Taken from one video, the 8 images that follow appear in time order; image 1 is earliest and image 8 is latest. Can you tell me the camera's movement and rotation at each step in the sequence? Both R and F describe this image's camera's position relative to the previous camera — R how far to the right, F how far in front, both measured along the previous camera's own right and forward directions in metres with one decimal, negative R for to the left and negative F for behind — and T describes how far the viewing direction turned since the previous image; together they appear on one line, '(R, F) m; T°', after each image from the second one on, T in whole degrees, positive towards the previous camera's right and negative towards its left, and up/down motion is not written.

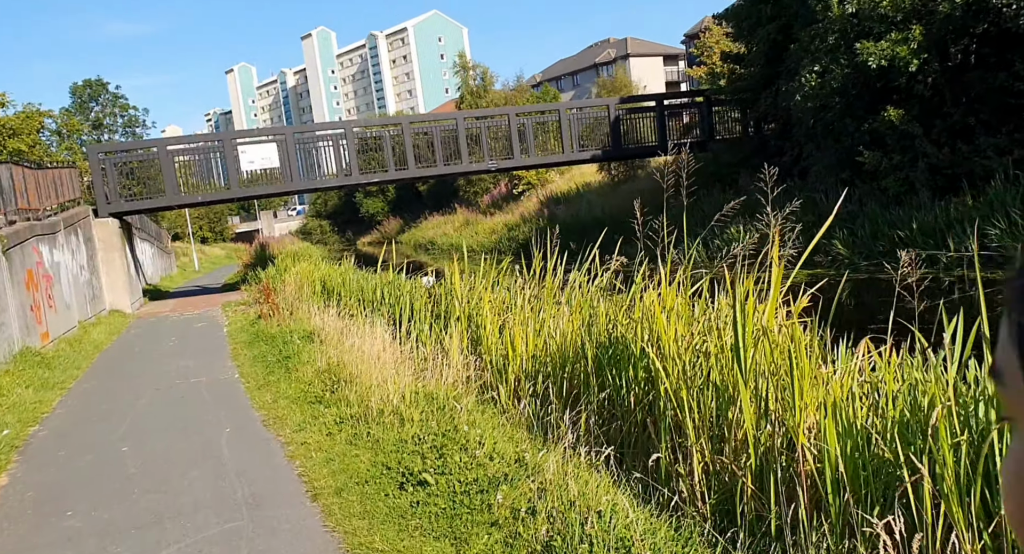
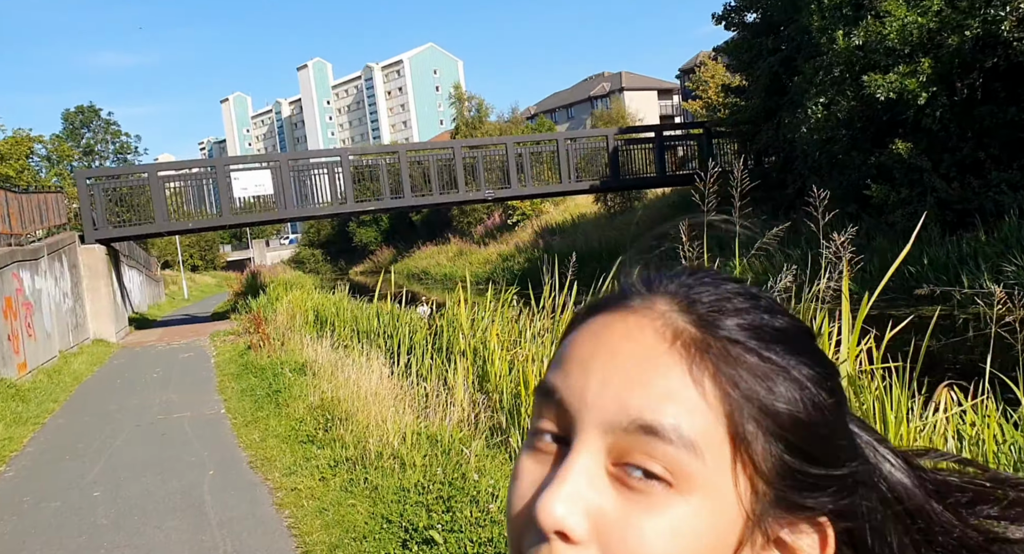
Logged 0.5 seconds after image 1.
(-0.1, +0.3) m; +1°
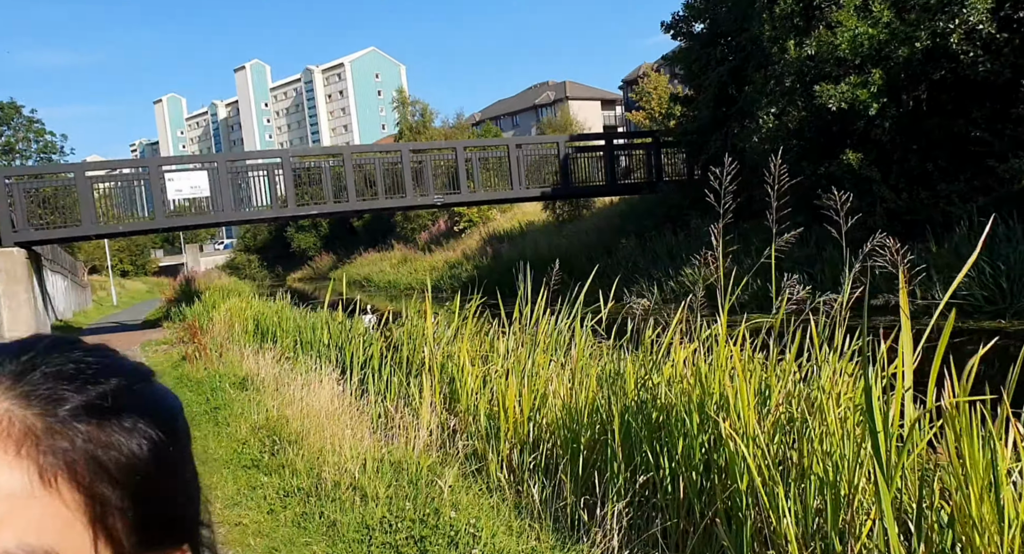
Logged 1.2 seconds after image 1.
(-0.1, +0.3) m; +4°
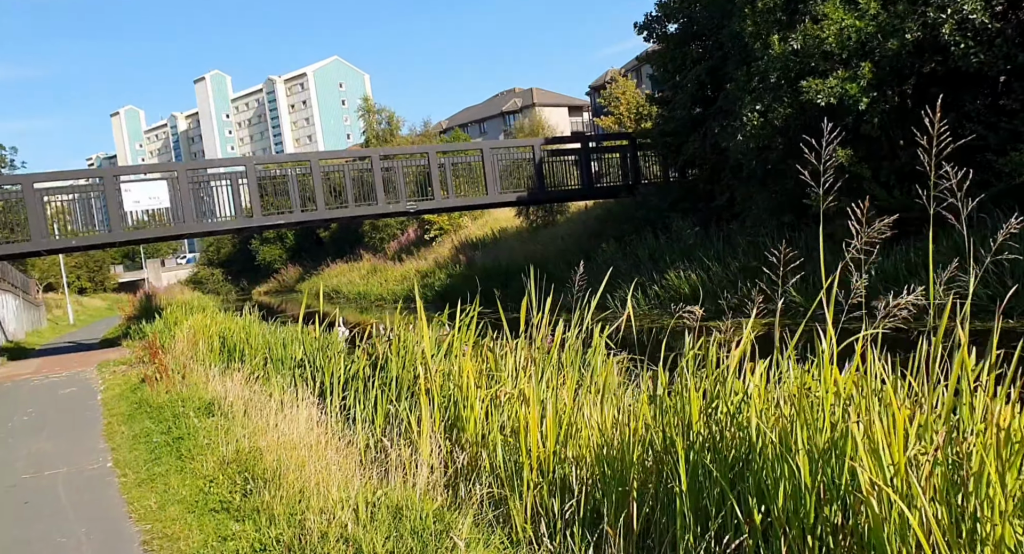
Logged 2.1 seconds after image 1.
(-0.2, +0.5) m; +2°
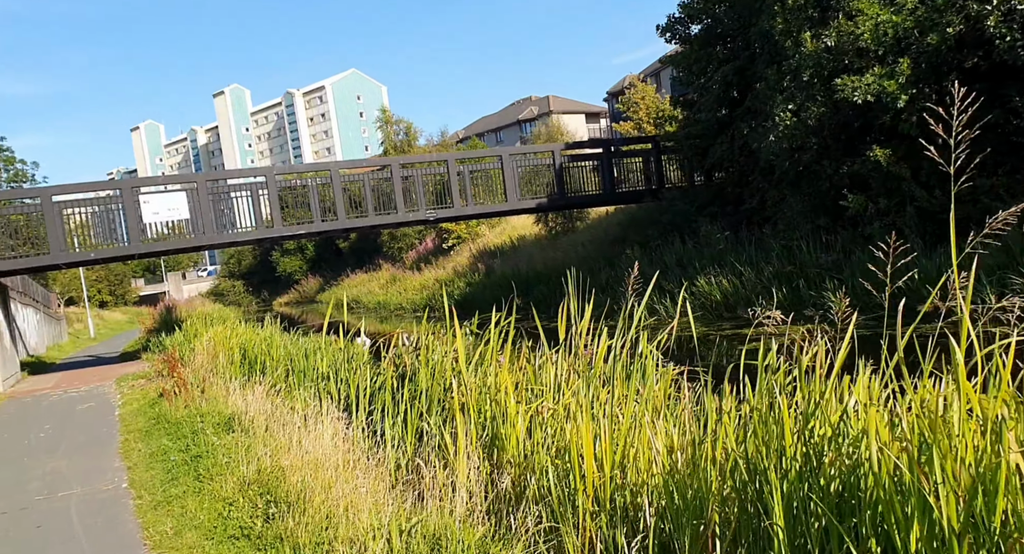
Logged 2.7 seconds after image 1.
(-0.1, +0.3) m; -1°
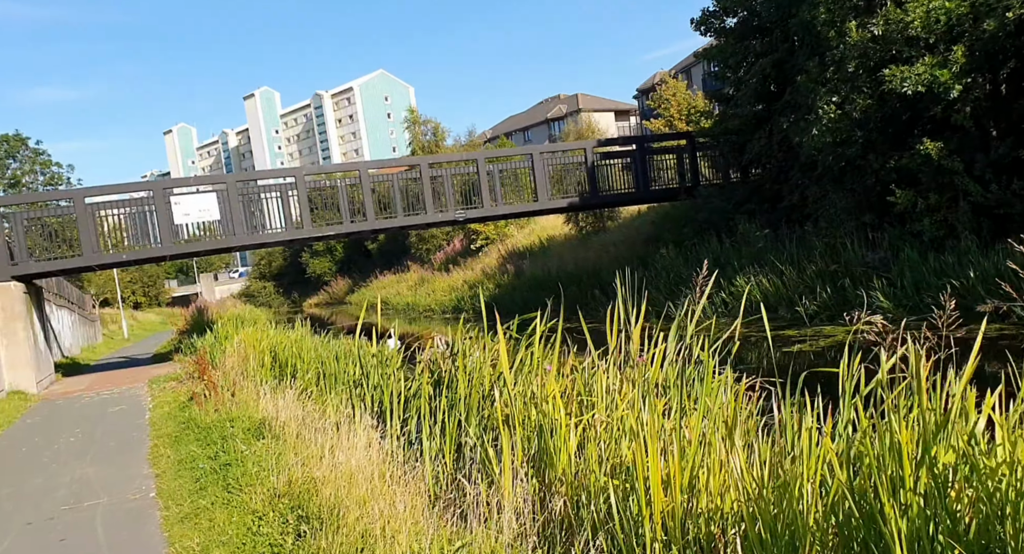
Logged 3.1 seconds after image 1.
(-0.1, +0.2) m; -2°
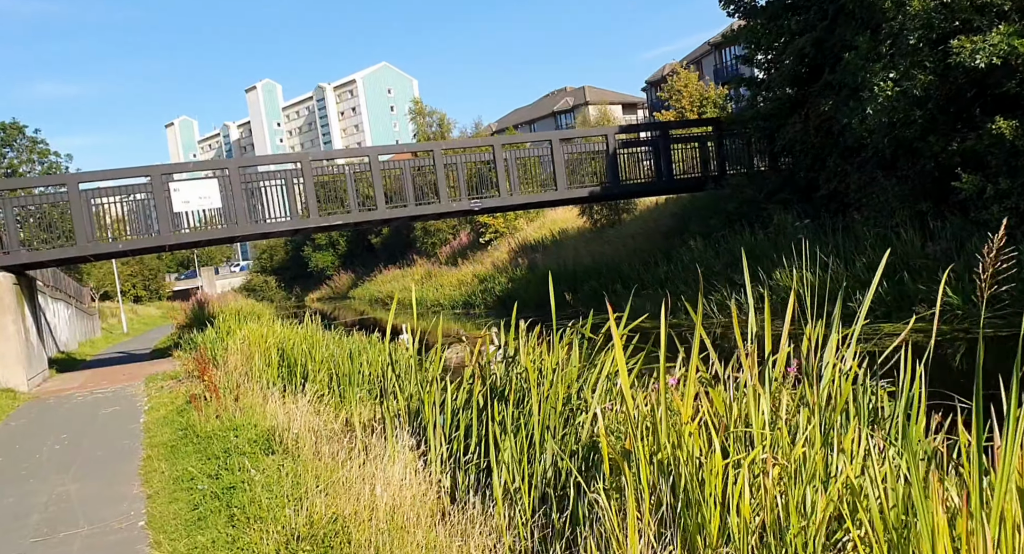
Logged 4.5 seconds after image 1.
(-0.3, +0.8) m; 0°
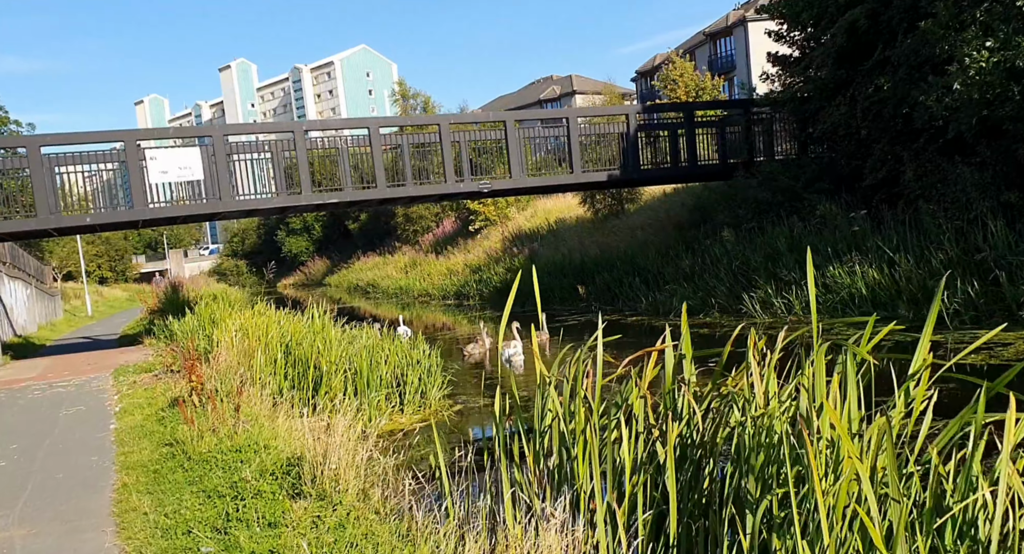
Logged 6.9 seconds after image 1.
(-0.7, +1.3) m; +2°
